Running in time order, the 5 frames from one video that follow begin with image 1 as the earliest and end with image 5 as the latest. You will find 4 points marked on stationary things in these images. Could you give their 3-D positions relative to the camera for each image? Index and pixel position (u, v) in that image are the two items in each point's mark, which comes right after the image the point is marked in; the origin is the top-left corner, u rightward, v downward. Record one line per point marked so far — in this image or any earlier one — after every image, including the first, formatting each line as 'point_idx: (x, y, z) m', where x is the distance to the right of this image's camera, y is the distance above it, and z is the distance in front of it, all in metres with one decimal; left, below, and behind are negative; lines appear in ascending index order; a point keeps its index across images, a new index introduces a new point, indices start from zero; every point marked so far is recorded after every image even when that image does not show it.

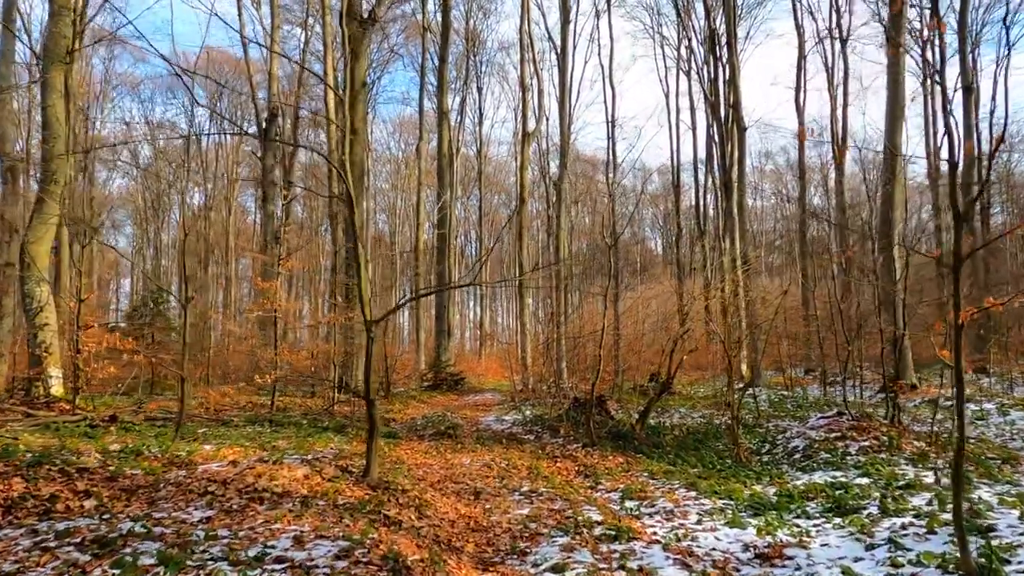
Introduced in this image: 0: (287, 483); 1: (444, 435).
0: (-1.7, -1.5, +4.8) m
1: (-1.0, -2.2, +9.6) m
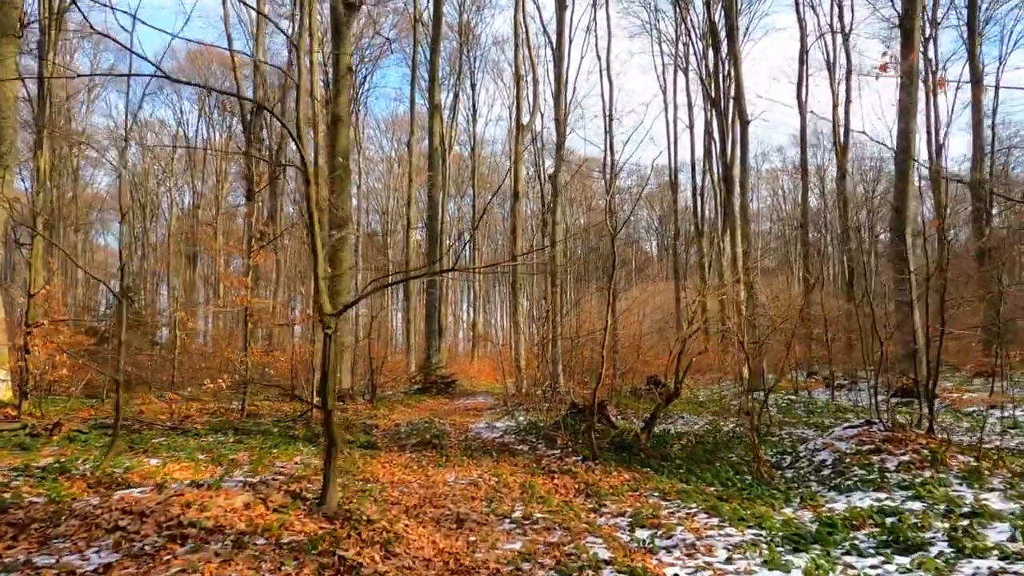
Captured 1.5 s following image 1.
0: (-1.8, -1.4, +3.9) m
1: (-1.1, -2.1, +8.6) m
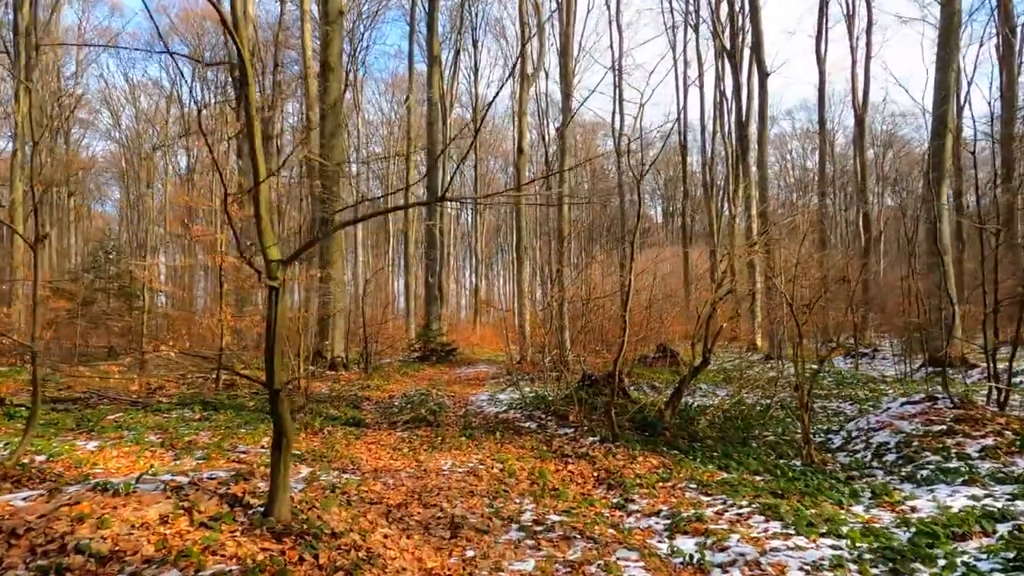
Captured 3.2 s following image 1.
0: (-1.7, -1.1, +2.8) m
1: (-1.1, -1.6, +7.6) m
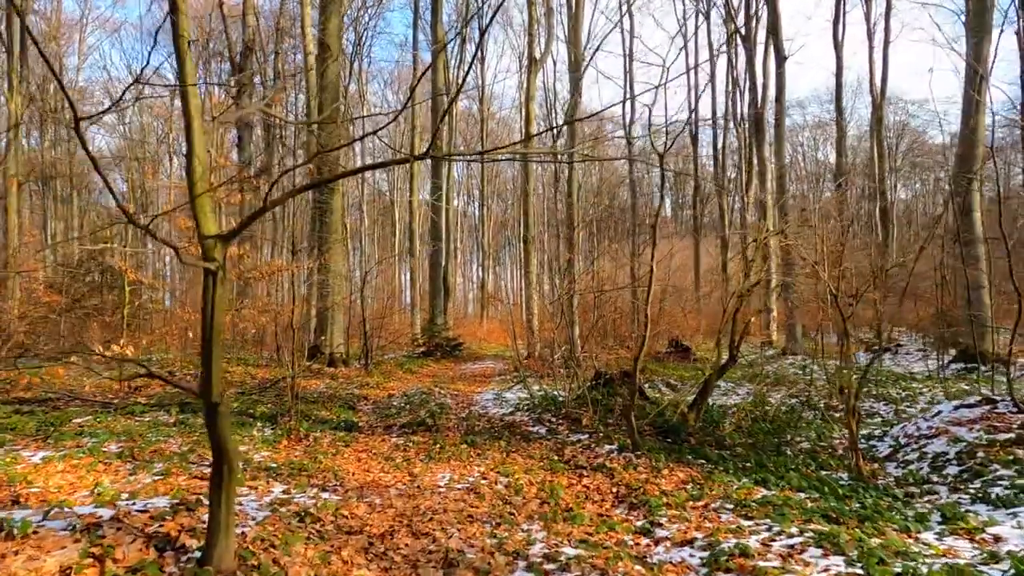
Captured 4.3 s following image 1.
0: (-1.7, -1.0, +2.2) m
1: (-1.0, -1.5, +6.9) m
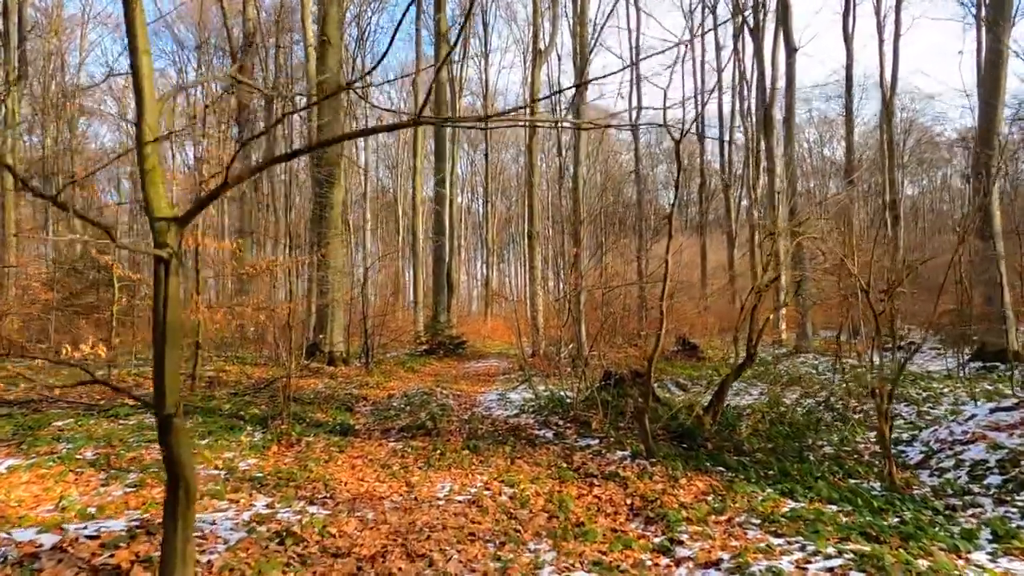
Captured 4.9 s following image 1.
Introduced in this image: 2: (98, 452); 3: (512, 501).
0: (-1.7, -1.0, +1.8) m
1: (-0.9, -1.5, +6.5) m
2: (-3.1, -1.2, +4.9) m
3: (0.0, -1.4, +4.3) m
